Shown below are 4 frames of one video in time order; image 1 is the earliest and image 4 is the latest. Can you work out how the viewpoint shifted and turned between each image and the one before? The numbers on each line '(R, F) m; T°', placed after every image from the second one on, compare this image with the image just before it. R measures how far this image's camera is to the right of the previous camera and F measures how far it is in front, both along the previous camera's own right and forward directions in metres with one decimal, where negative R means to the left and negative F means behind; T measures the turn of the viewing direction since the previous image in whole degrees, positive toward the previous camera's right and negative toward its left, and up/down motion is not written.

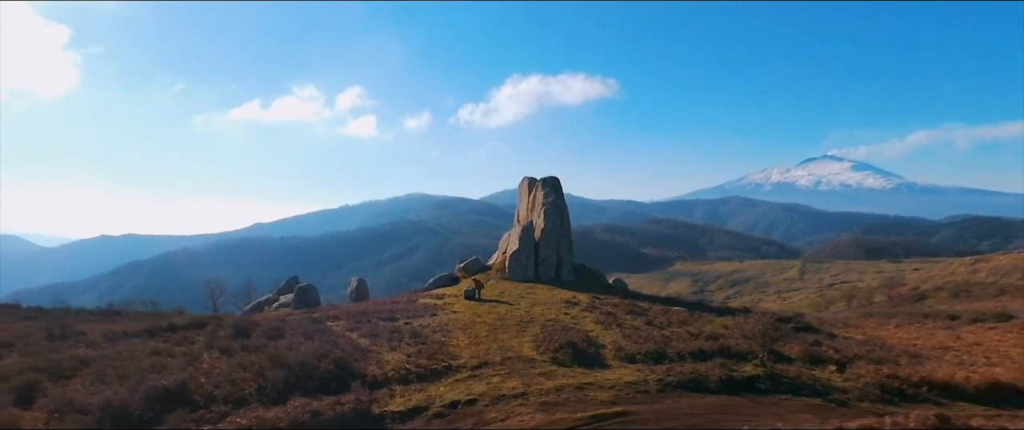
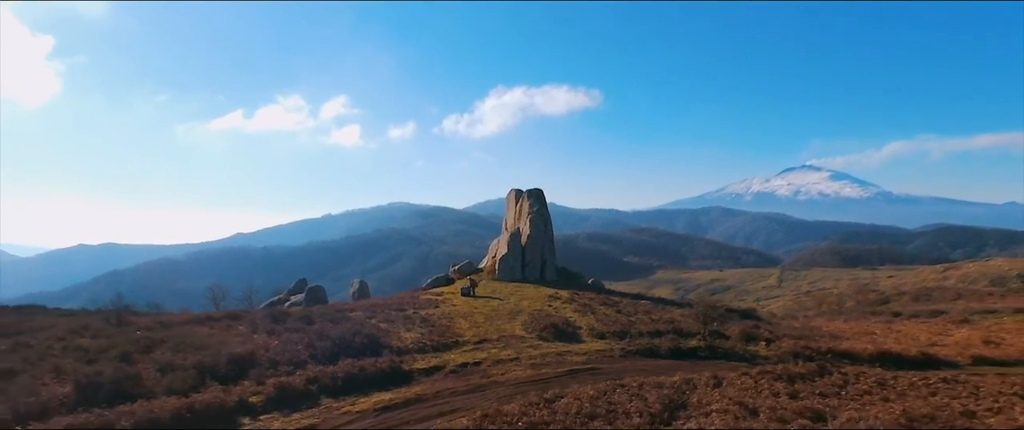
(-0.7, -8.1) m; +2°
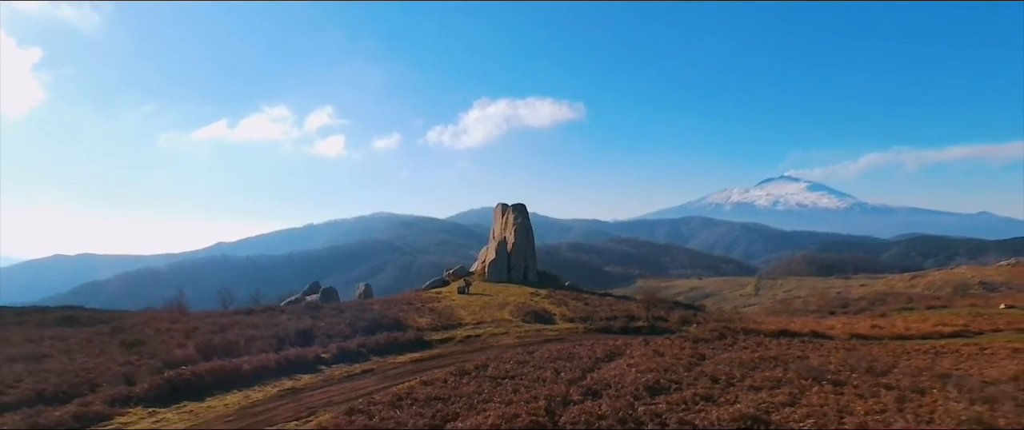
(-0.6, -12.4) m; +2°
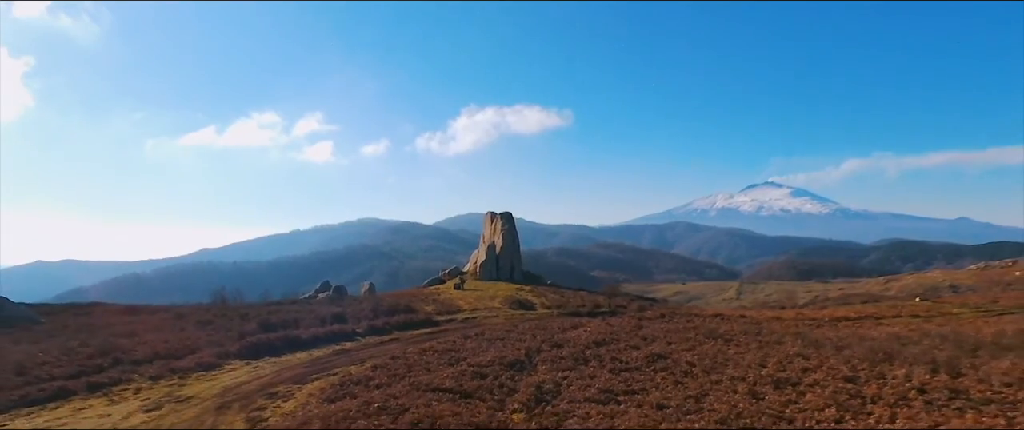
(-0.2, -12.6) m; +1°
